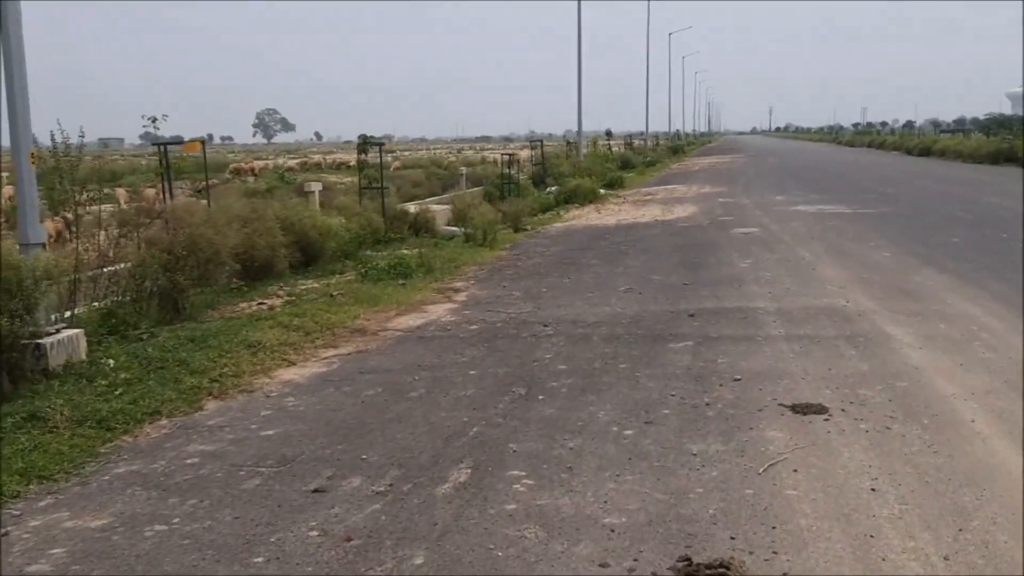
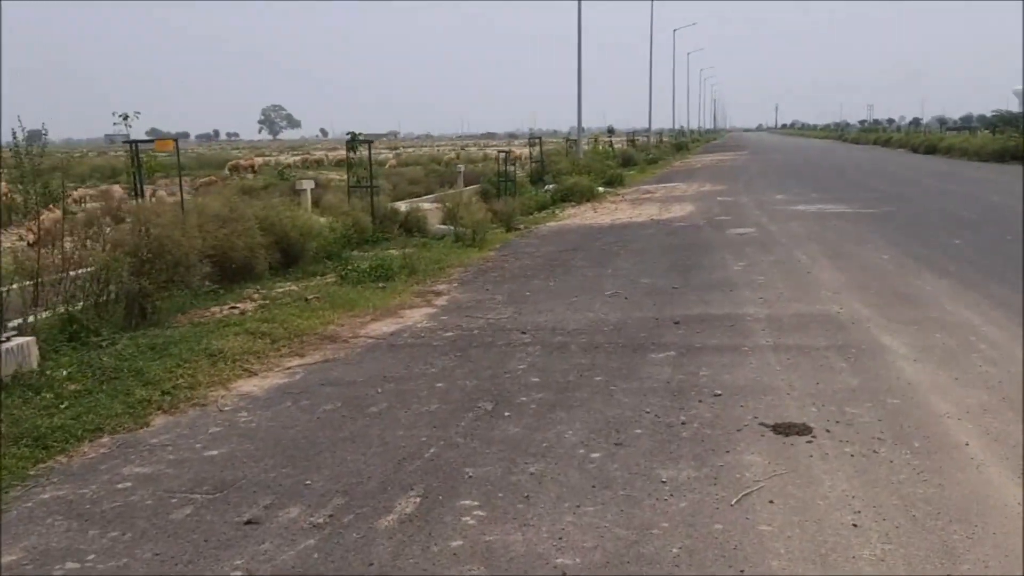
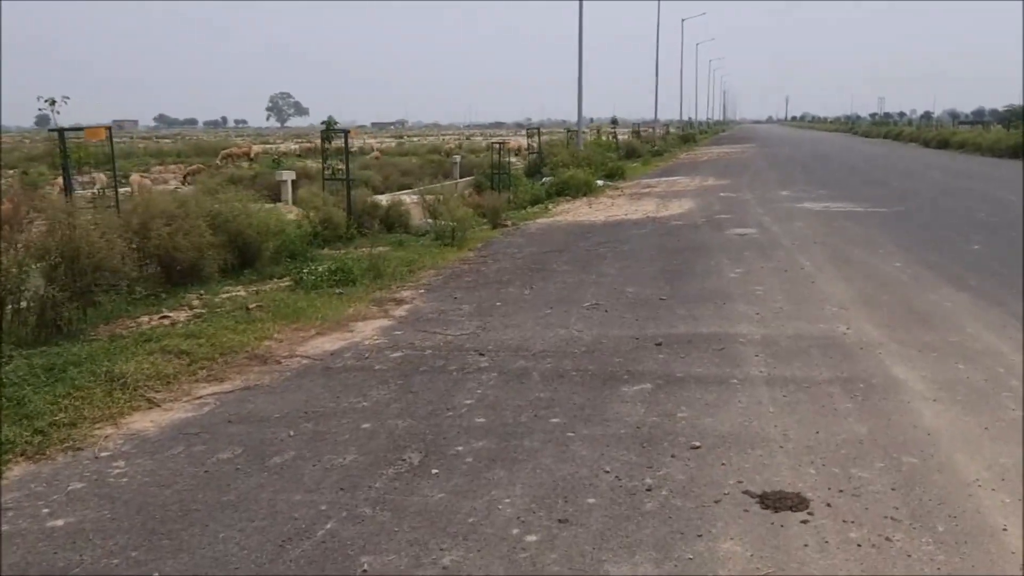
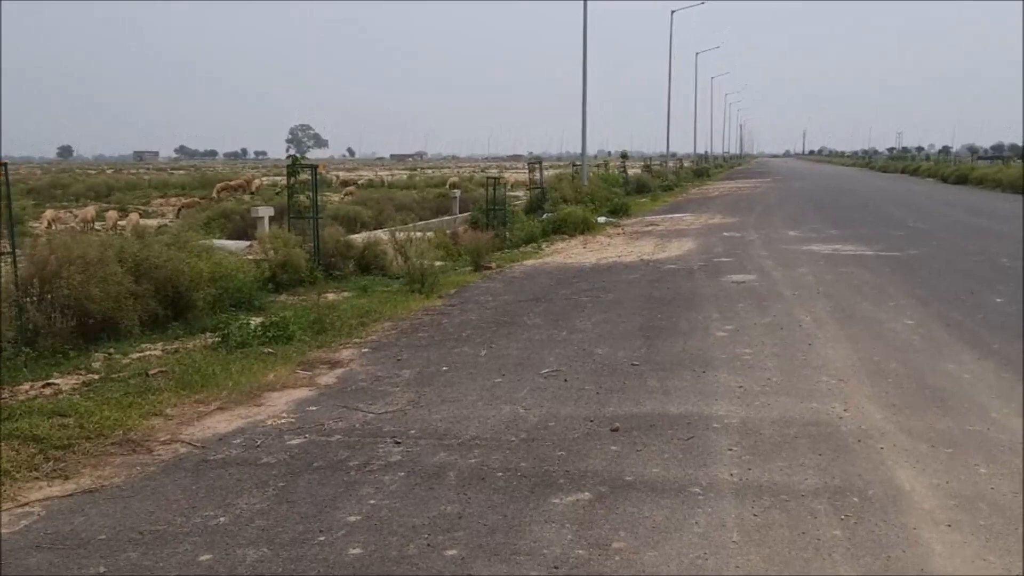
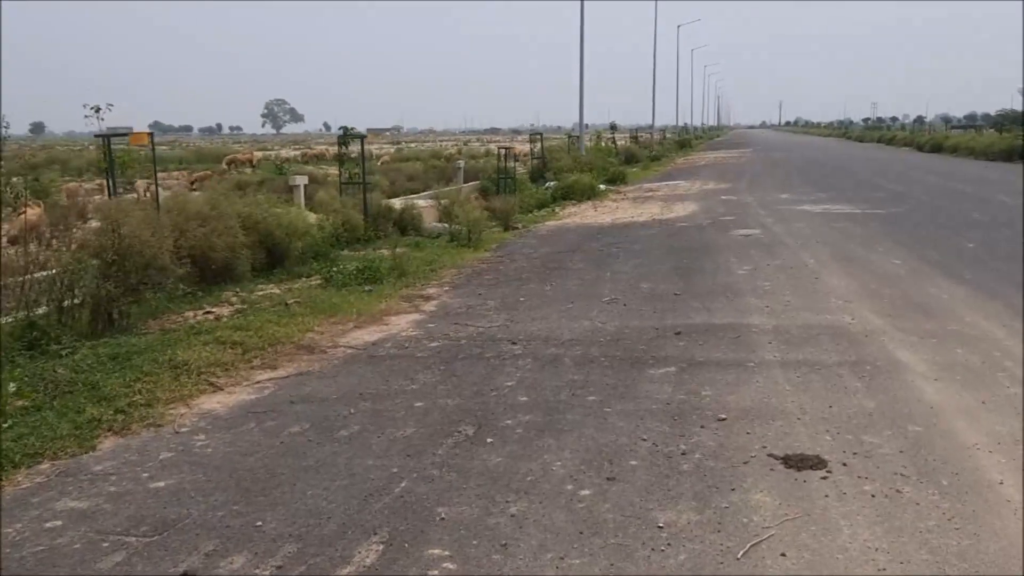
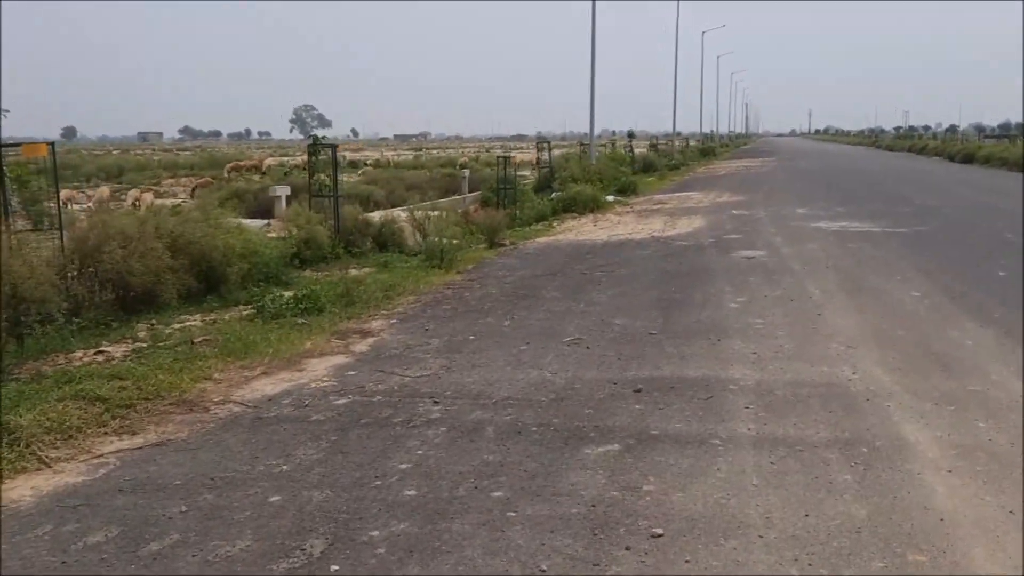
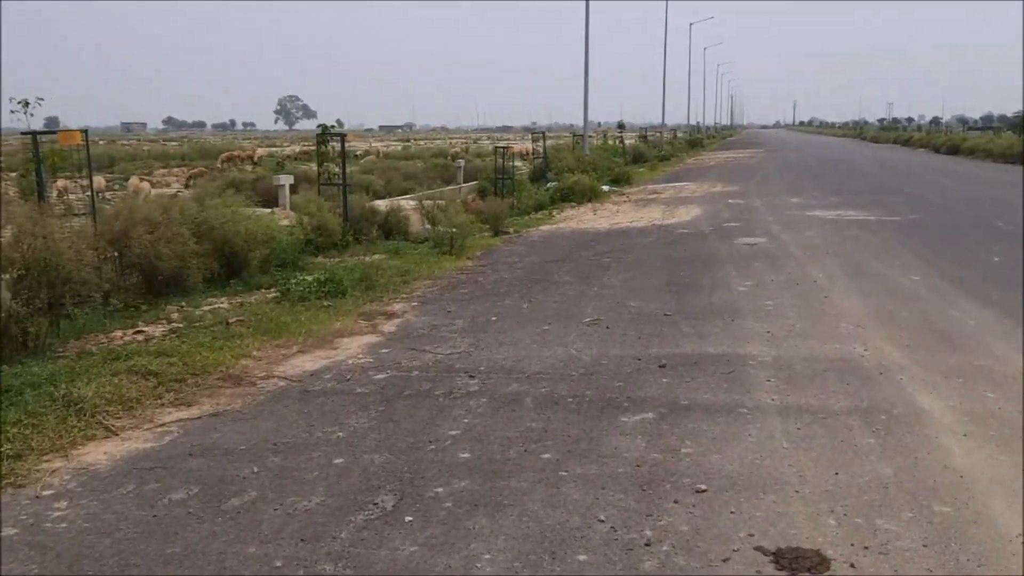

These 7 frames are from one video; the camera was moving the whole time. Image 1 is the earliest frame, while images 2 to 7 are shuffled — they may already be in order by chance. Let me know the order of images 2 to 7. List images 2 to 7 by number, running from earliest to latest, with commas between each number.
2, 5, 3, 7, 6, 4
